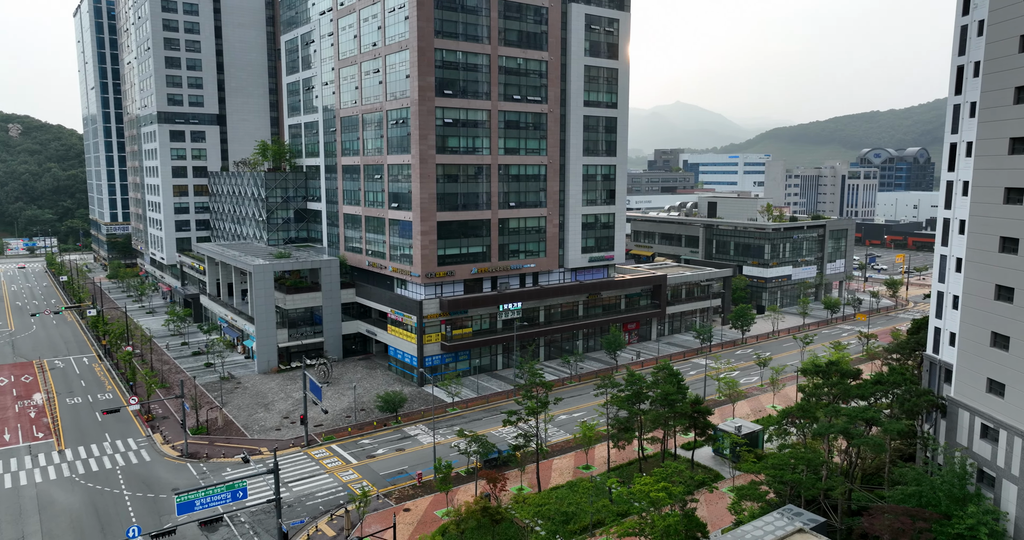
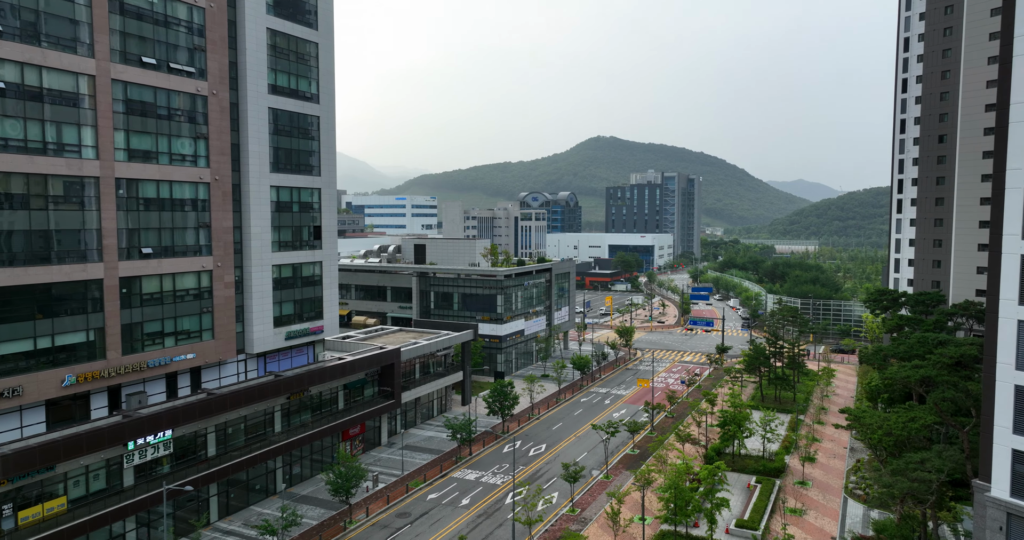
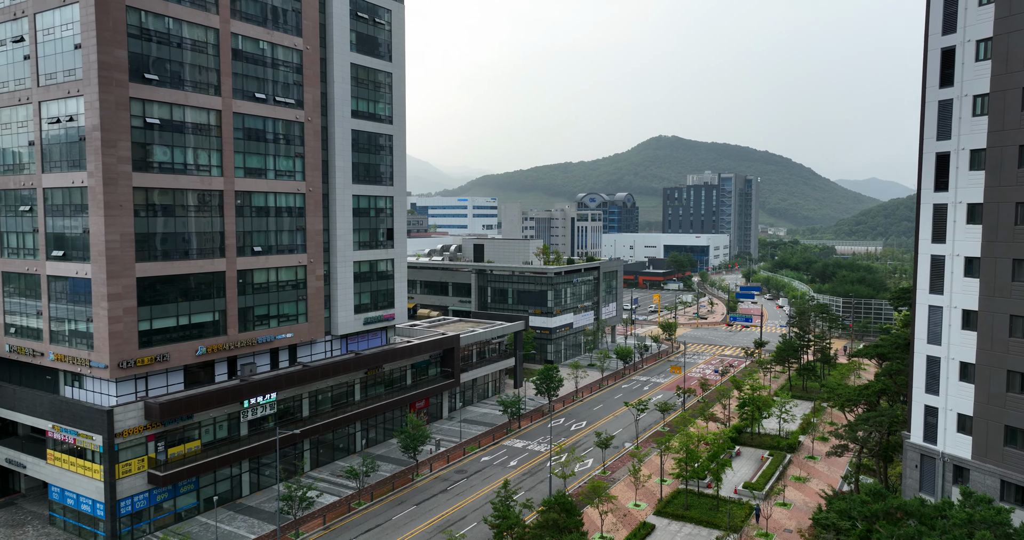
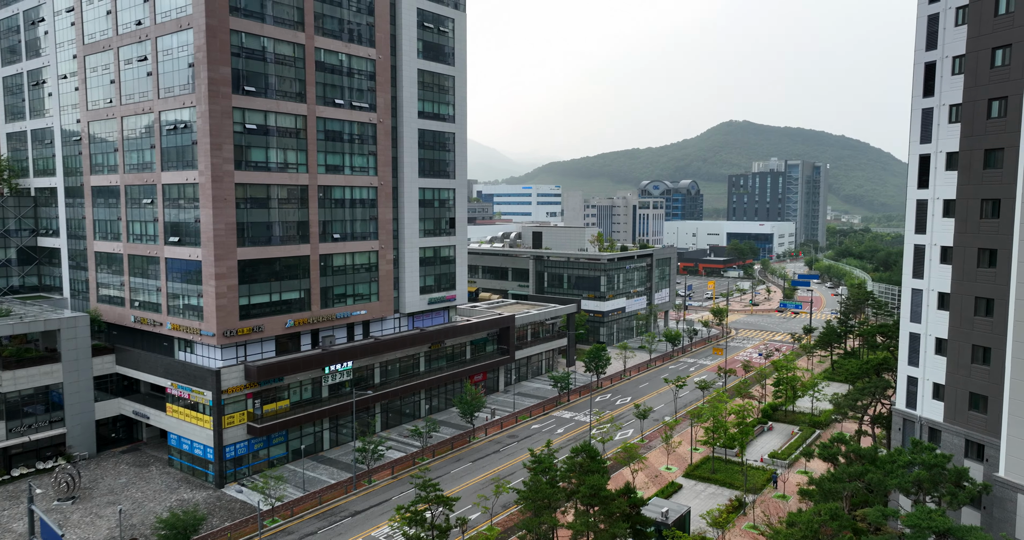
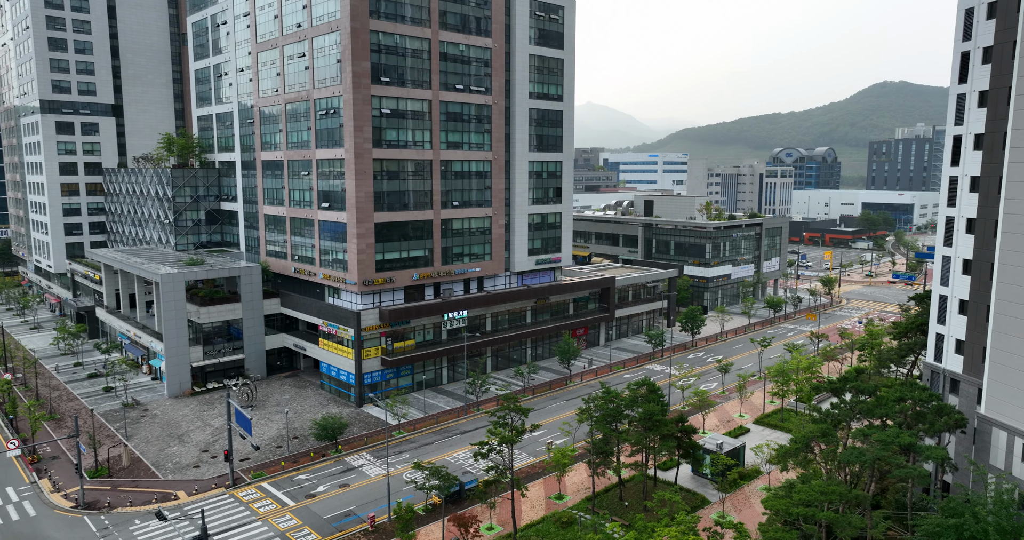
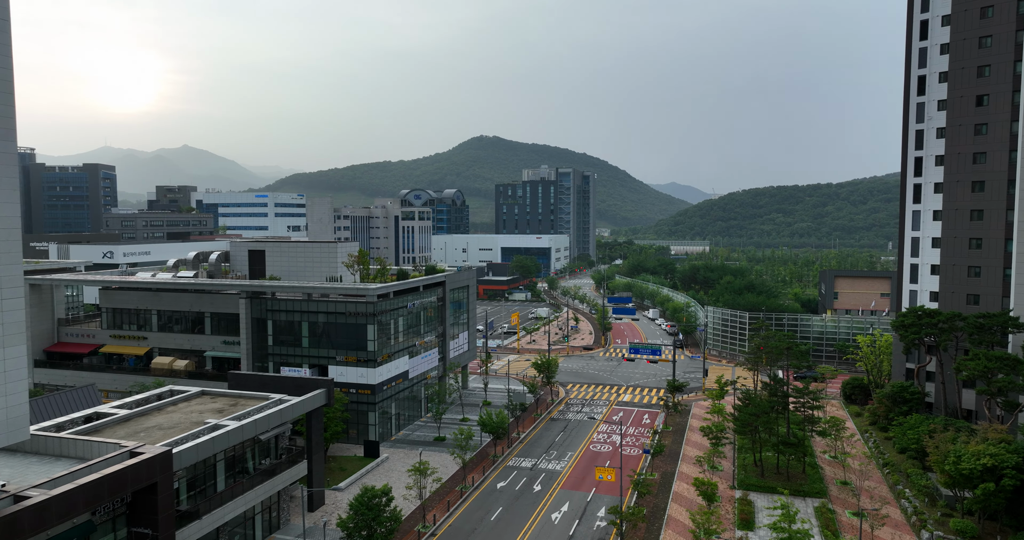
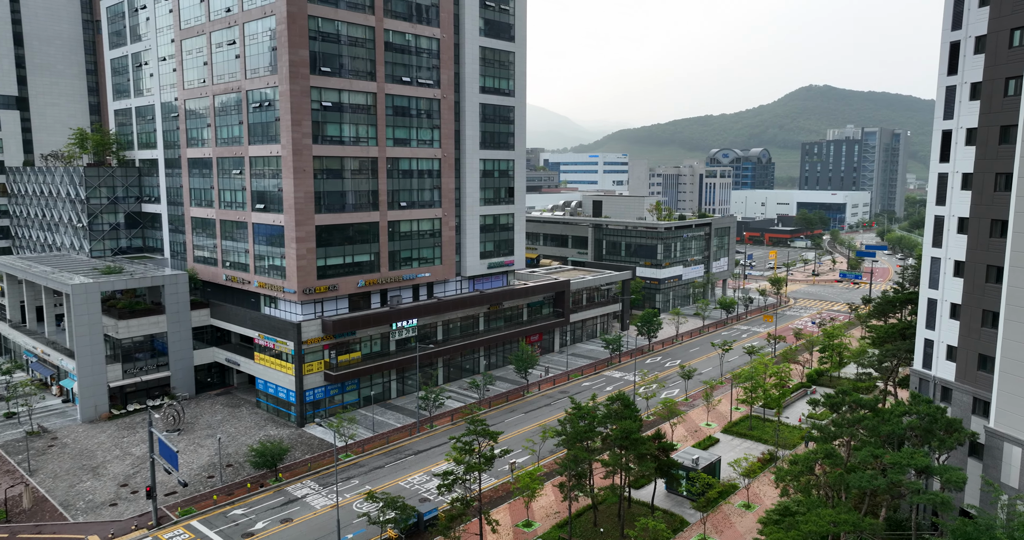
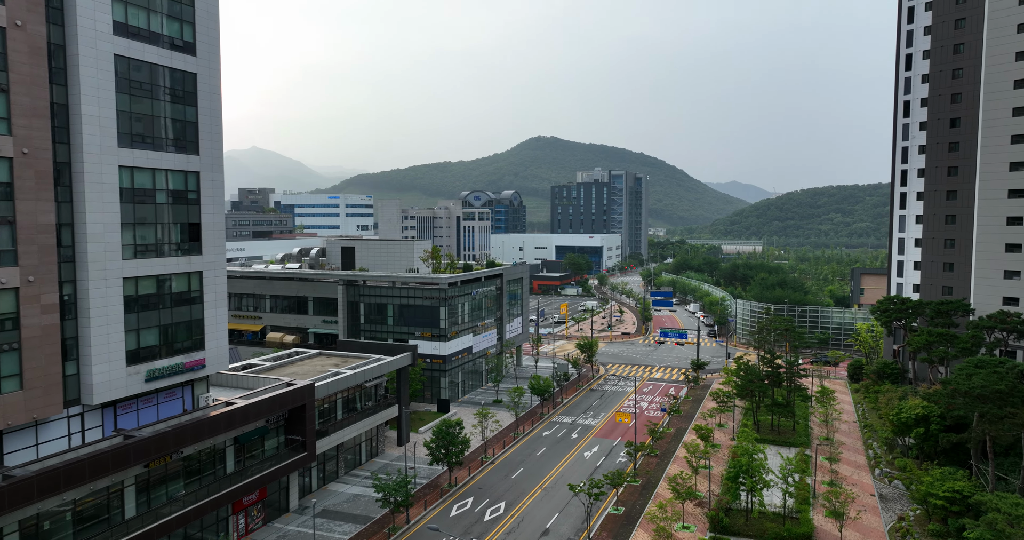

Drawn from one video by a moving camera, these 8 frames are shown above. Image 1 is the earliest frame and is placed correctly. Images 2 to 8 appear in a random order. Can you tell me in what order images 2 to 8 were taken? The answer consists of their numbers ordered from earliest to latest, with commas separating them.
5, 7, 4, 3, 2, 8, 6
